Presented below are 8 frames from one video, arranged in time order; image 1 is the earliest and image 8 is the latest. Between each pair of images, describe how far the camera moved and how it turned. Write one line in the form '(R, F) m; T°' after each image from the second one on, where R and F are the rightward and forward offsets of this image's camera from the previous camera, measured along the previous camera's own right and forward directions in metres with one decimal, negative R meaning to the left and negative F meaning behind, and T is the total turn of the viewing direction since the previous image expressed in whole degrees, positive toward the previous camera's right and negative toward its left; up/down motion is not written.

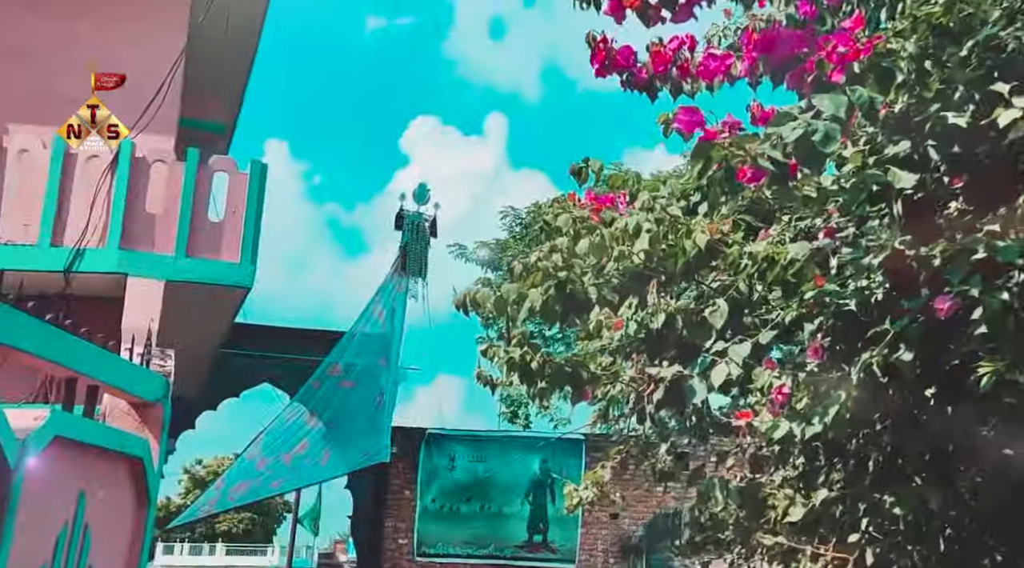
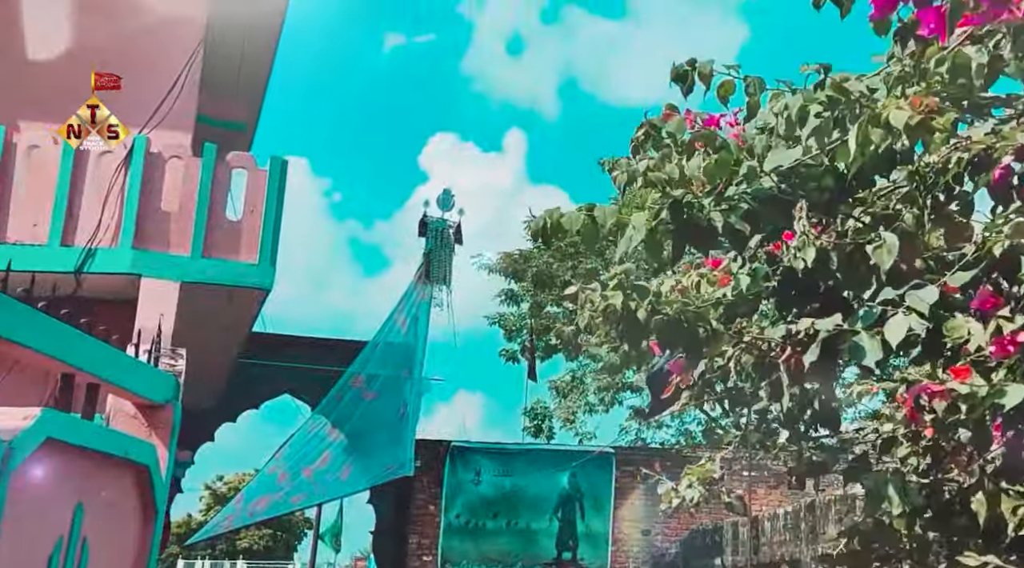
(0.0, +0.2) m; -1°
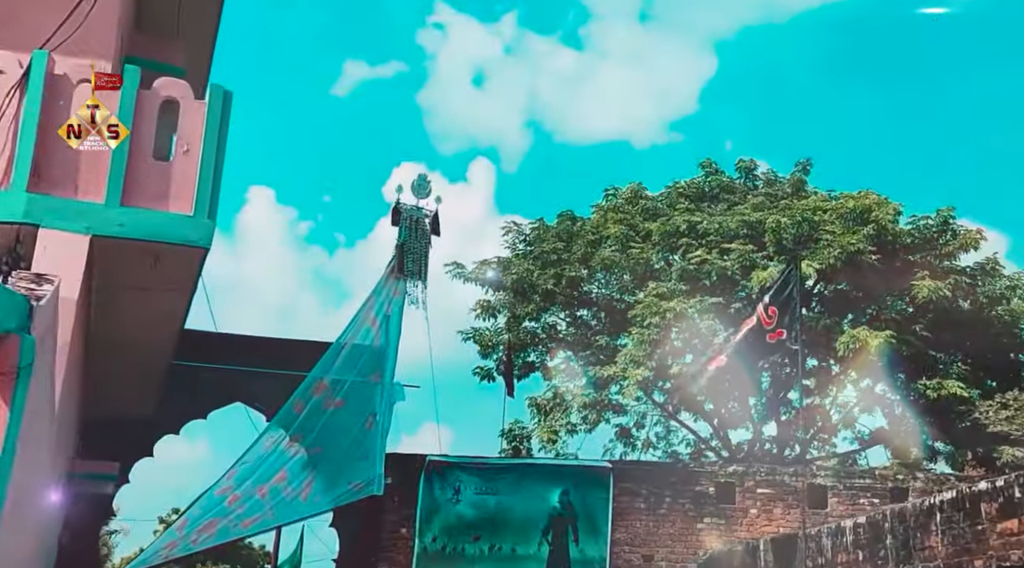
(-0.1, +0.8) m; +2°
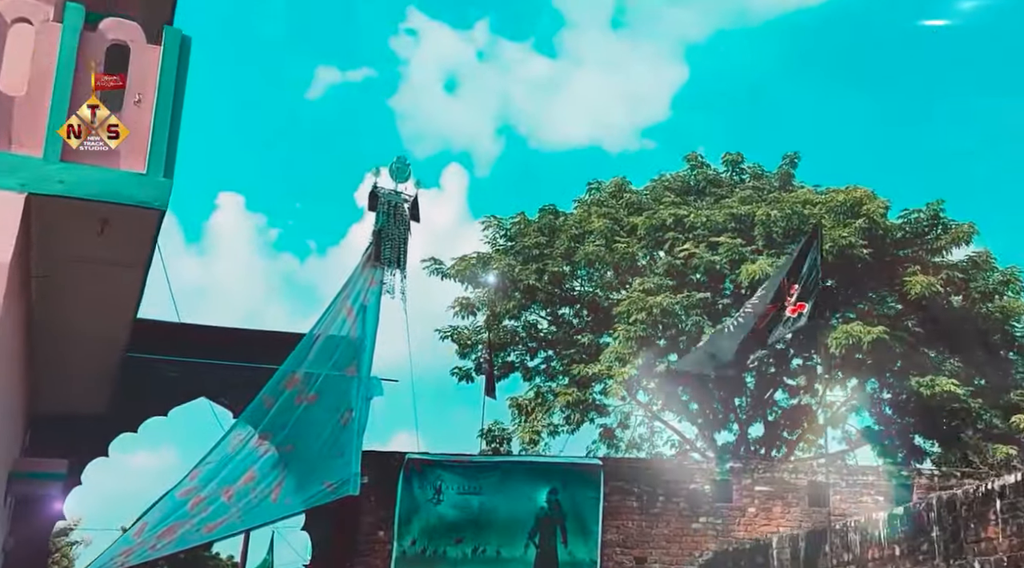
(-0.1, +0.3) m; +1°
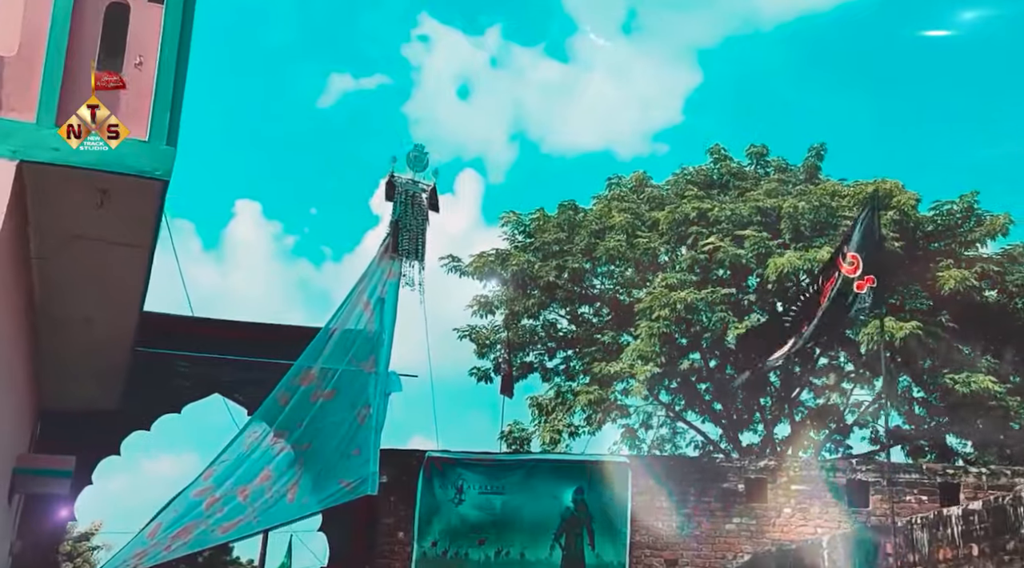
(0.0, +0.2) m; -1°
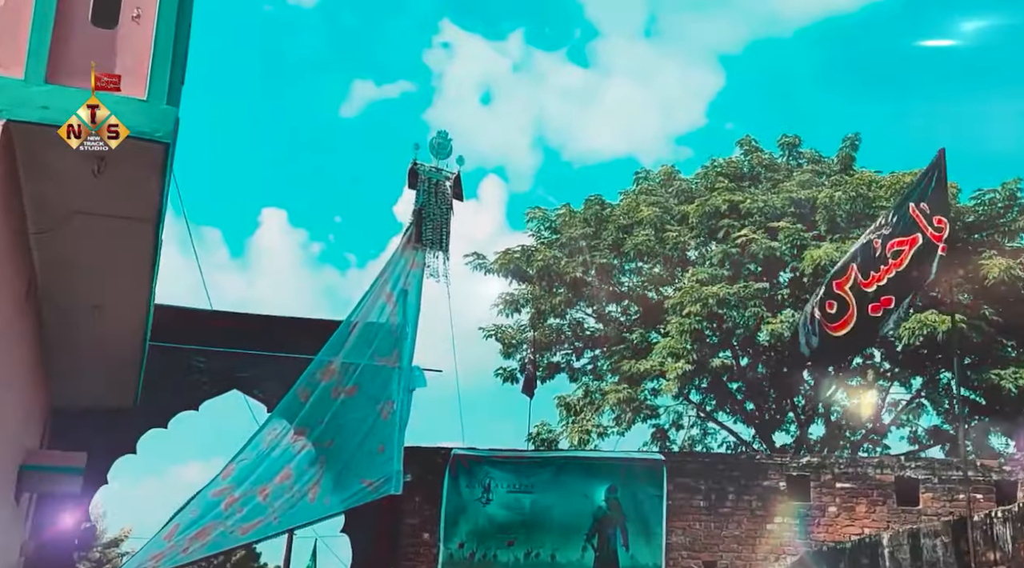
(0.0, +0.2) m; -1°
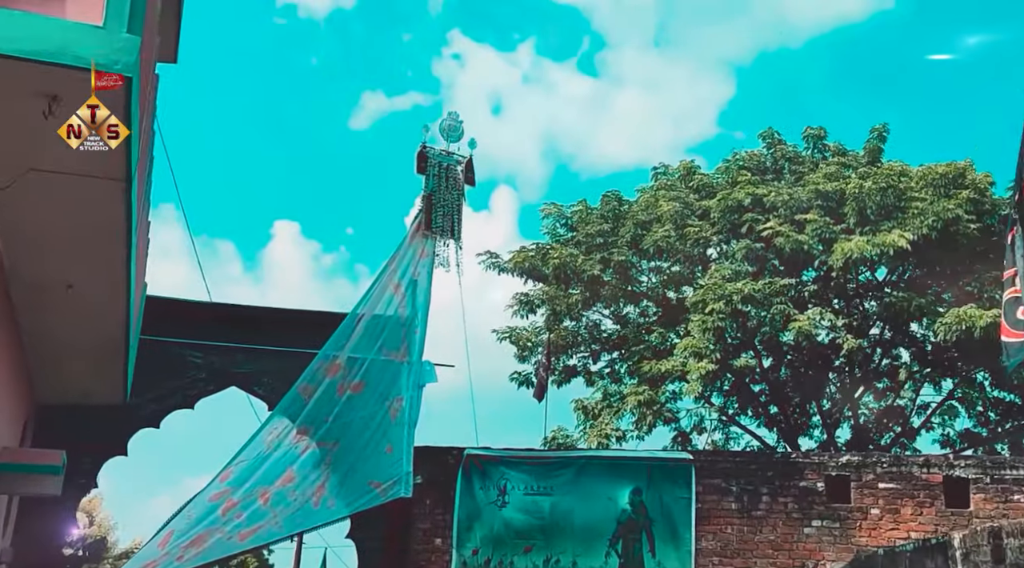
(0.0, +0.3) m; -1°
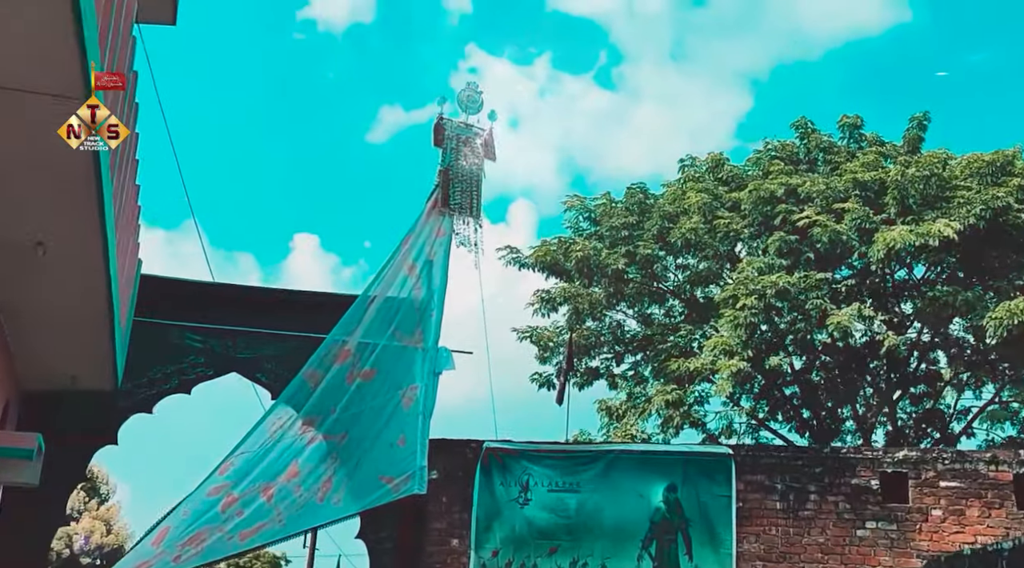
(0.0, +0.4) m; -1°
